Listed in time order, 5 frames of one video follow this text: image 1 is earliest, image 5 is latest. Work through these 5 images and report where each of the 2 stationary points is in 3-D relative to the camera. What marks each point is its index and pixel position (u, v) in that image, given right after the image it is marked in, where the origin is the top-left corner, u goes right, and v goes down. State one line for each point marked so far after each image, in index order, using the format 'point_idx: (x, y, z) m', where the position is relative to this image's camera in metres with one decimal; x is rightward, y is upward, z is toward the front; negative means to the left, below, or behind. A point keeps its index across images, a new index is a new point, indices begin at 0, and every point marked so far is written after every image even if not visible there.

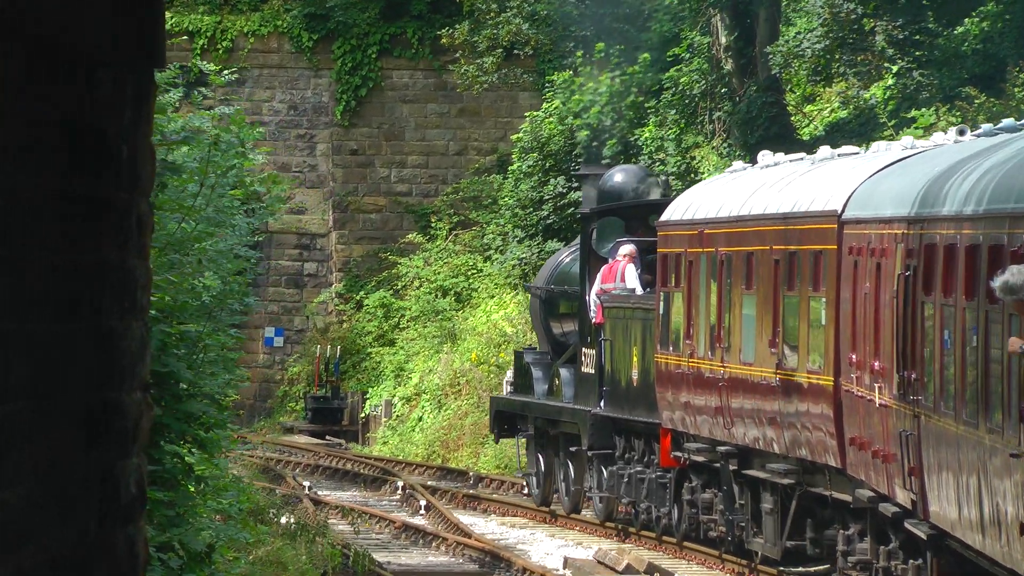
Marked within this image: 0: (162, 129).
0: (-2.1, +1.0, +9.8) m
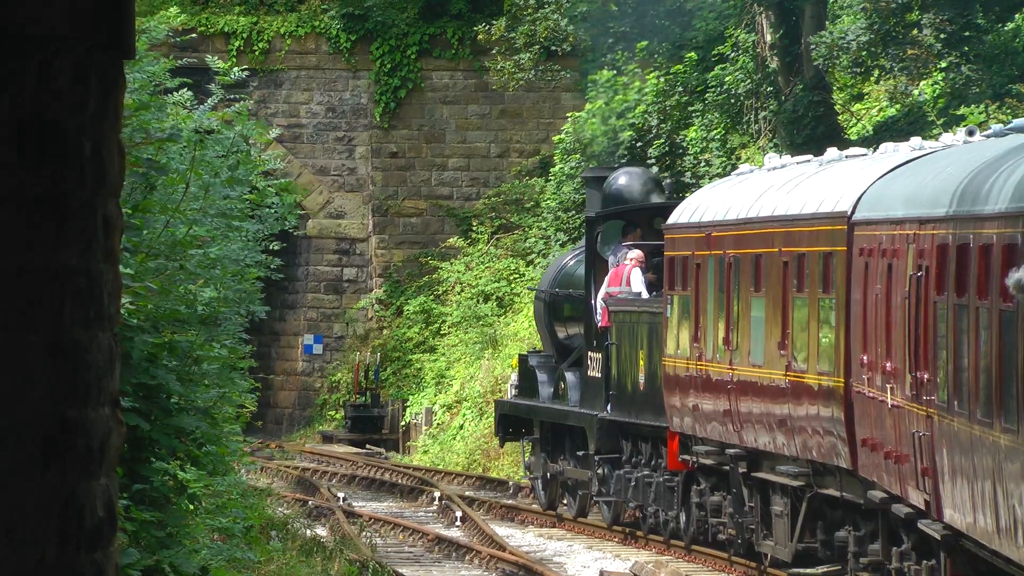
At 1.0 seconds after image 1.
0: (-2.1, +0.9, +9.3) m
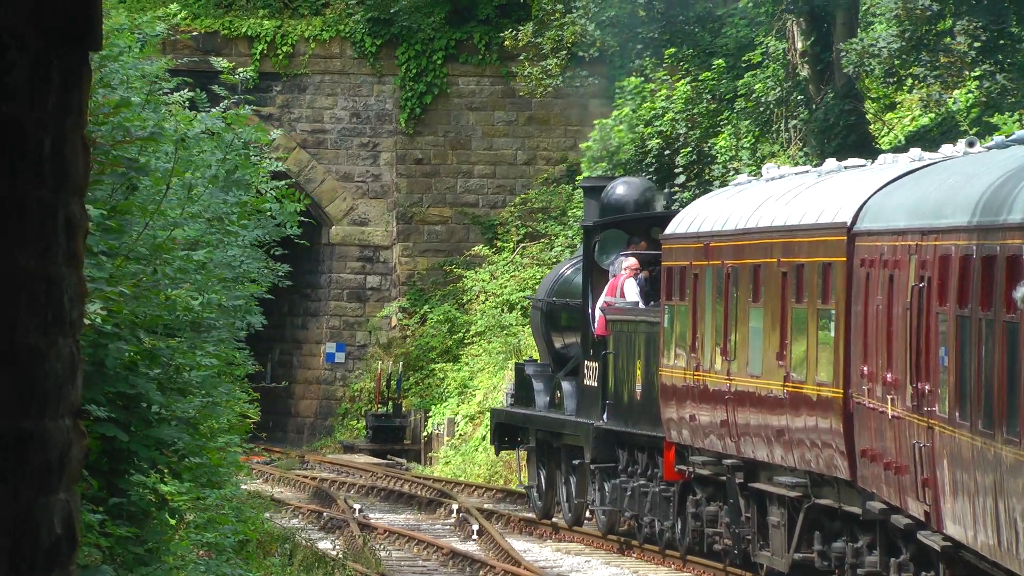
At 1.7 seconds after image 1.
0: (-2.1, +0.9, +8.9) m
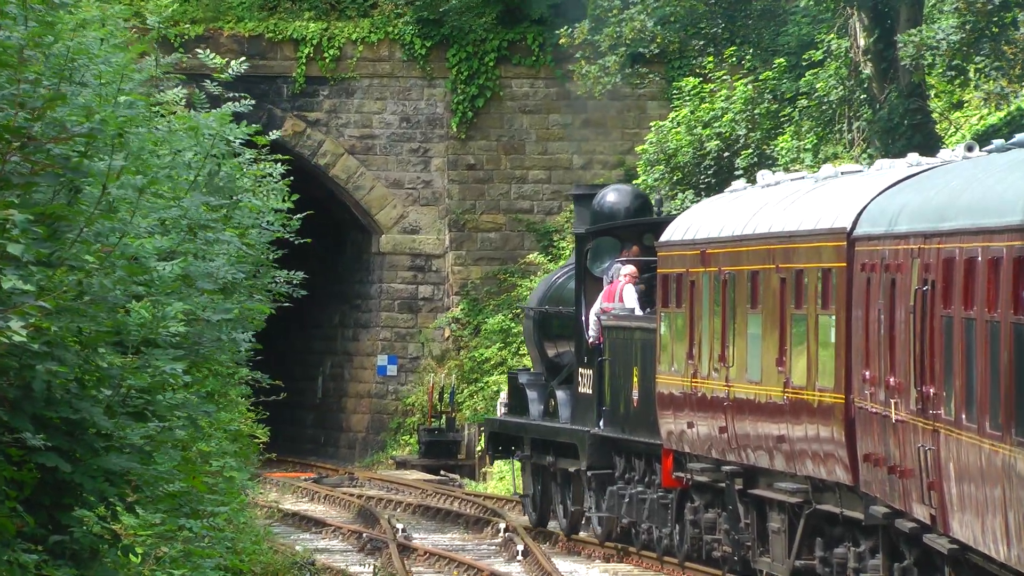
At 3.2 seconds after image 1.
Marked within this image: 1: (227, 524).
0: (-2.2, +0.8, +8.0) m
1: (-2.0, -1.6, +11.2) m
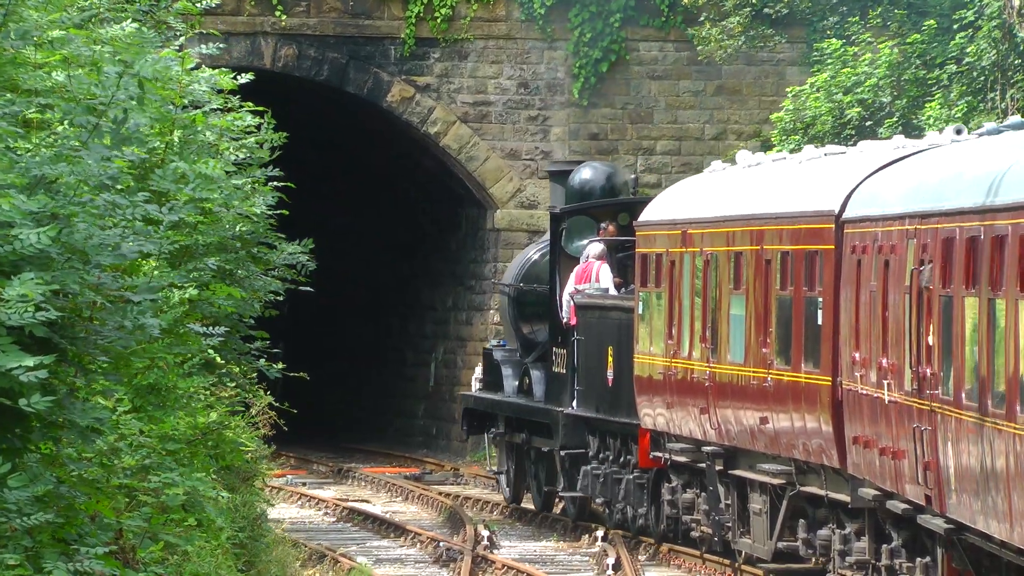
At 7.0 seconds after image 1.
0: (-2.5, +0.9, +6.0) m
1: (-2.0, -1.5, +9.2) m
